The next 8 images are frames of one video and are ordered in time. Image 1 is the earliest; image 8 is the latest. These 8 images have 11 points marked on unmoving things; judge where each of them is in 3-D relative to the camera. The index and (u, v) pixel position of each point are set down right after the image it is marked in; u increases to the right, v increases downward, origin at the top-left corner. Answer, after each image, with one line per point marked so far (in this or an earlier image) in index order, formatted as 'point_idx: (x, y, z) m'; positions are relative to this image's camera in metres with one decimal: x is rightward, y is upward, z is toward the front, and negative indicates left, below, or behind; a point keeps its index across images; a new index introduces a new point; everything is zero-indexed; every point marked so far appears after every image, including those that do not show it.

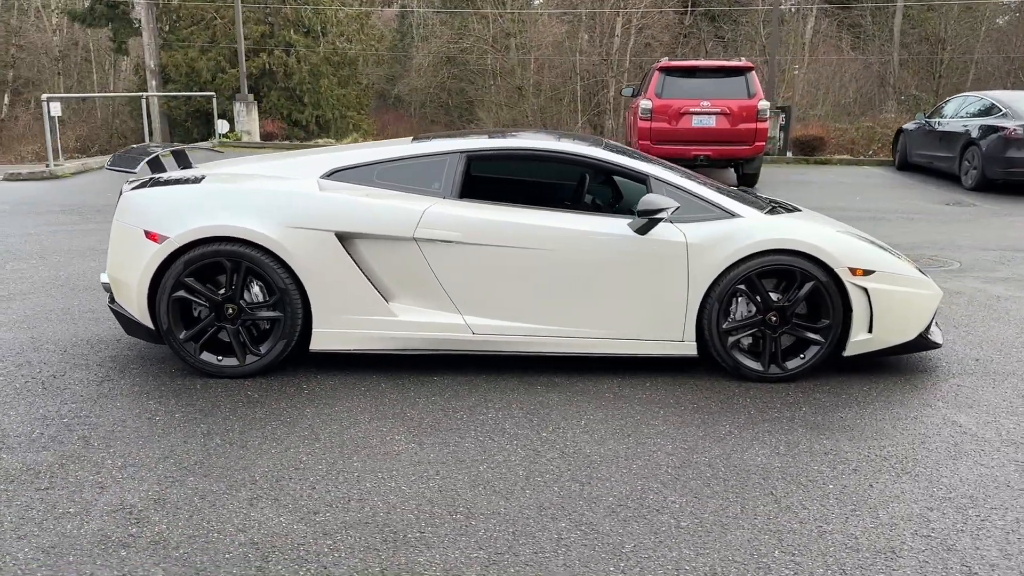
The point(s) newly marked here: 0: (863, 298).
0: (+1.7, -0.1, +4.4) m
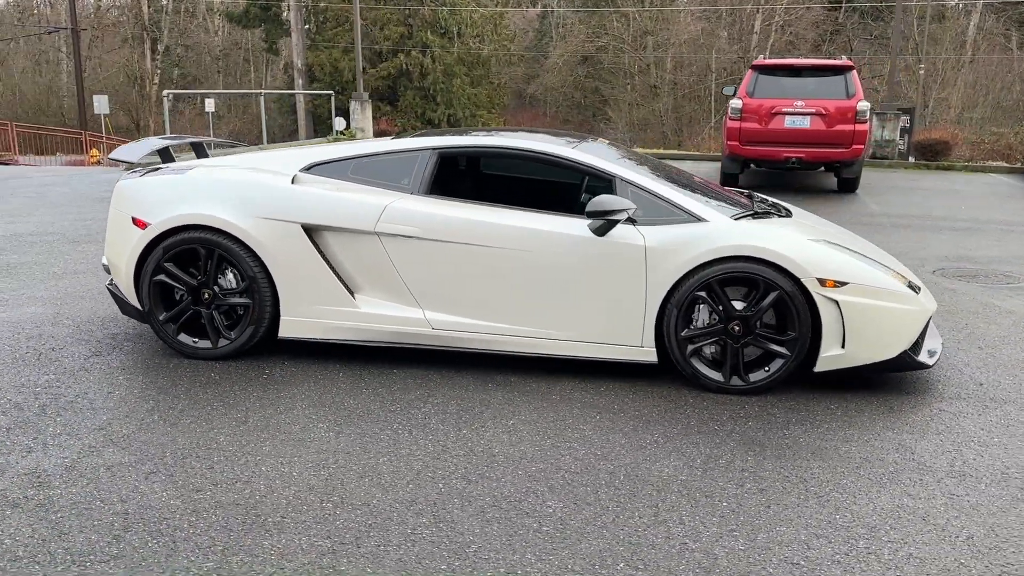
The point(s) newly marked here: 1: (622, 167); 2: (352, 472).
0: (+1.5, -0.1, +4.1) m
1: (+0.6, +0.6, +4.5) m
2: (-0.6, -0.7, +3.3) m
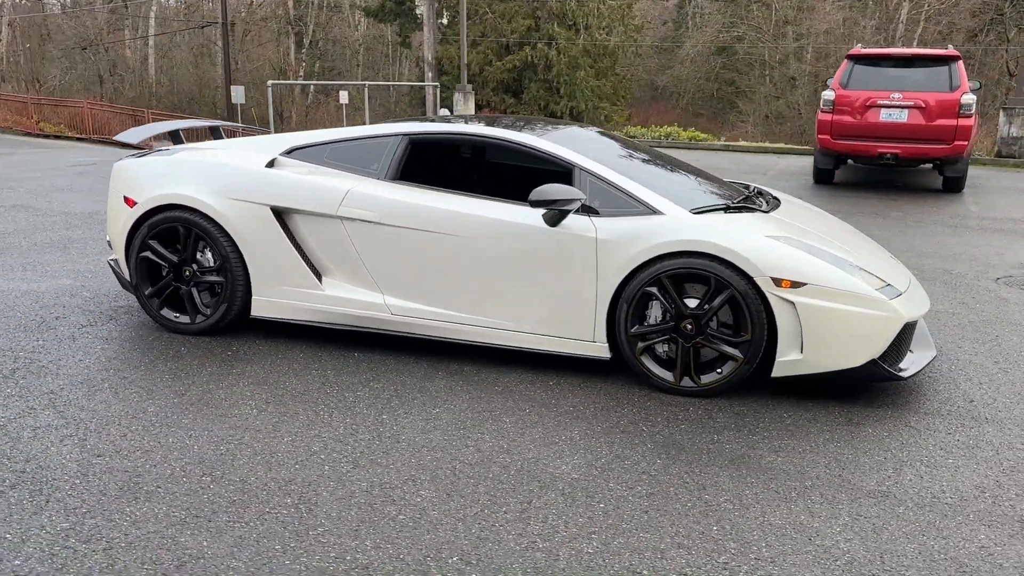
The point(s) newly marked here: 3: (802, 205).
0: (+1.2, -0.1, +3.9) m
1: (+0.4, +0.6, +4.4) m
2: (-1.0, -0.6, +3.4) m
3: (+1.6, +0.4, +5.0) m
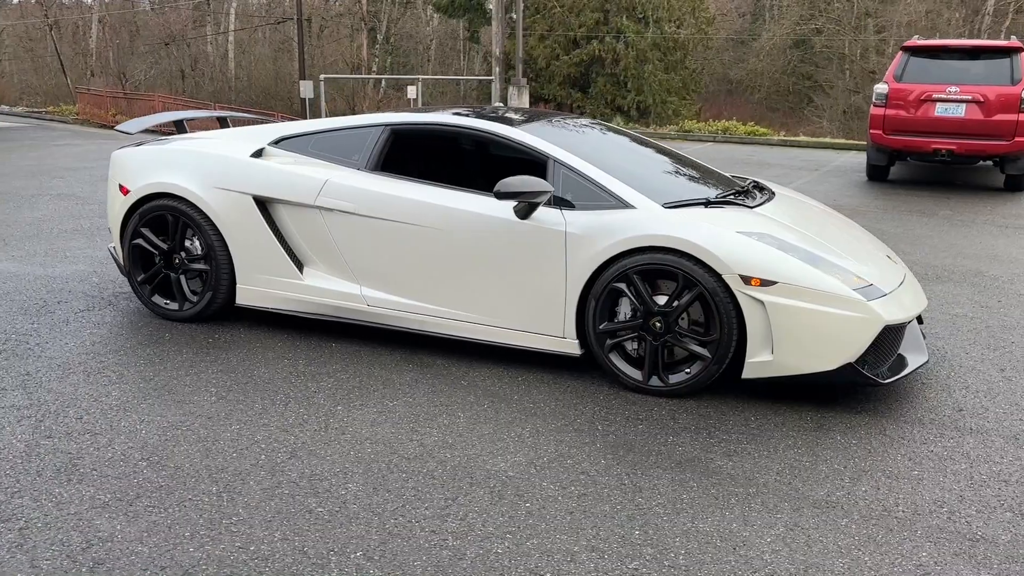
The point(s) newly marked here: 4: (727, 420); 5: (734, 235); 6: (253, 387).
0: (+1.0, -0.1, +3.7) m
1: (+0.3, +0.7, +4.3) m
2: (-1.2, -0.6, +3.4) m
3: (+1.6, +0.5, +4.8) m
4: (+0.9, -0.5, +3.7) m
5: (+0.9, +0.2, +3.8) m
6: (-1.1, -0.4, +3.9) m
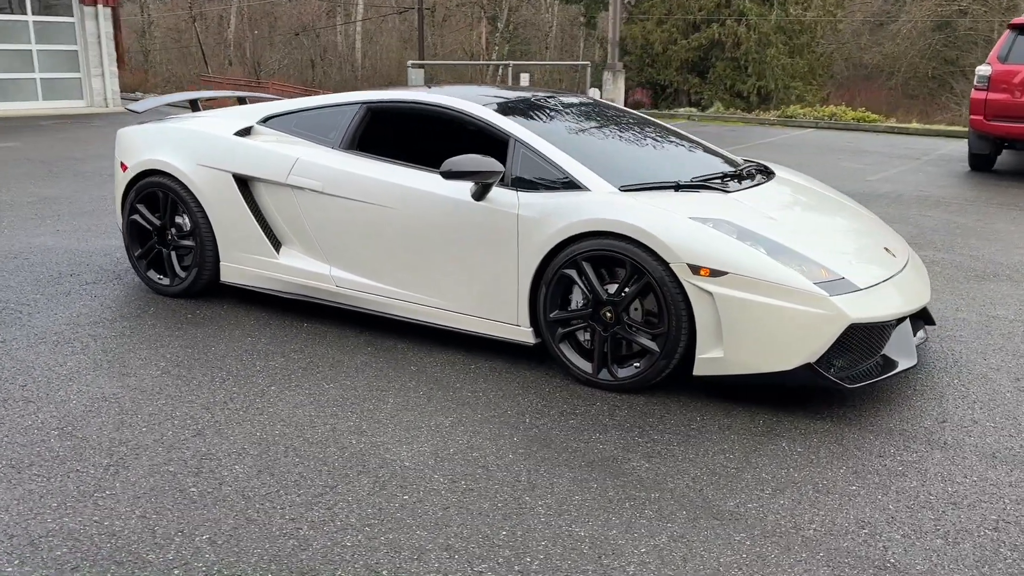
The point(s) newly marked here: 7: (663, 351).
0: (+0.8, -0.1, +3.4) m
1: (+0.1, +0.7, +4.1) m
2: (-1.5, -0.5, +3.4) m
3: (+1.5, +0.5, +4.5) m
4: (+0.6, -0.5, +3.4) m
5: (+0.7, +0.3, +3.5) m
6: (-1.4, -0.3, +3.9) m
7: (+0.6, -0.2, +3.5) m
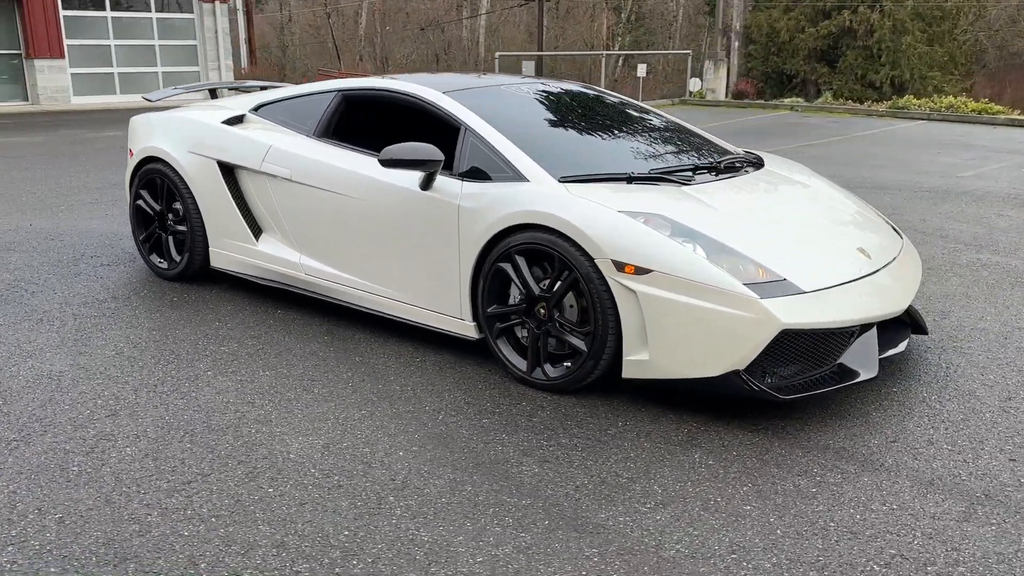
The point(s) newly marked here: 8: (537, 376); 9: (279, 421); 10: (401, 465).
0: (+0.4, -0.1, +3.2) m
1: (-0.1, +0.8, +3.9) m
2: (-1.8, -0.4, +3.5) m
3: (+1.3, +0.5, +4.1) m
4: (+0.3, -0.5, +3.2) m
5: (+0.4, +0.3, +3.3) m
6: (-1.6, -0.3, +4.0) m
7: (+0.3, -0.2, +3.3) m
8: (+0.1, -0.3, +3.5) m
9: (-0.8, -0.5, +3.2) m
10: (-0.4, -0.6, +2.9) m
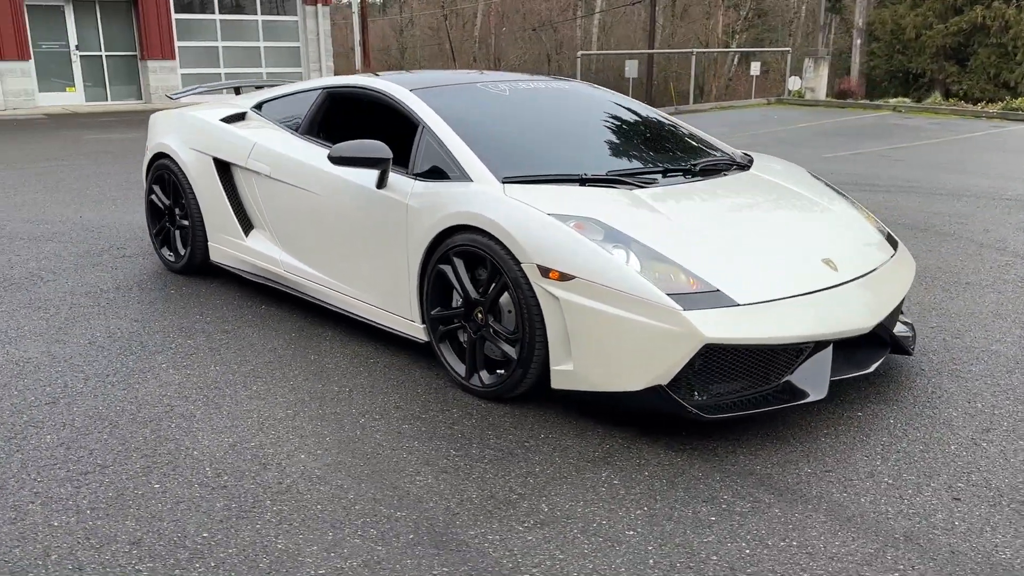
0: (+0.2, -0.1, +3.1) m
1: (-0.3, +0.8, +3.8) m
2: (-2.1, -0.3, +3.7) m
3: (+1.2, +0.4, +3.9) m
4: (0.0, -0.5, +3.1) m
5: (+0.1, +0.3, +3.1) m
6: (-1.8, -0.2, +4.1) m
7: (0.0, -0.3, +3.2) m
8: (-0.1, -0.4, +3.4) m
9: (-1.1, -0.5, +3.2) m
10: (-0.7, -0.6, +2.9) m
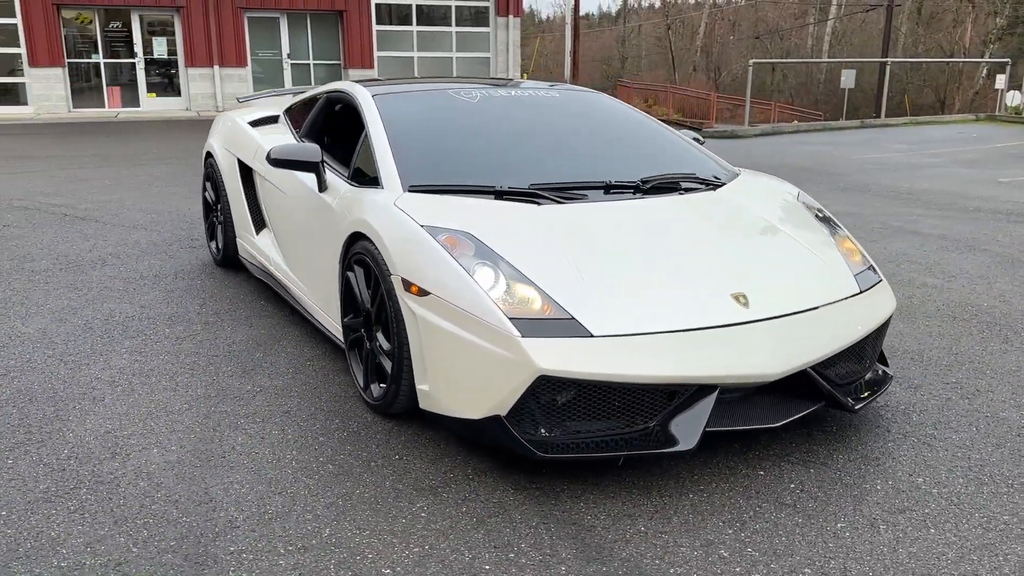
0: (-0.3, -0.1, +2.9) m
1: (-0.5, +0.7, +3.8) m
2: (-2.3, -0.3, +4.0) m
3: (+0.9, +0.3, +3.5) m
4: (-0.5, -0.6, +3.0) m
5: (-0.3, +0.2, +3.0) m
6: (-1.9, -0.2, +4.4) m
7: (-0.4, -0.3, +3.1) m
8: (-0.5, -0.4, +3.3) m
9: (-1.5, -0.4, +3.4) m
10: (-1.2, -0.6, +2.9) m
